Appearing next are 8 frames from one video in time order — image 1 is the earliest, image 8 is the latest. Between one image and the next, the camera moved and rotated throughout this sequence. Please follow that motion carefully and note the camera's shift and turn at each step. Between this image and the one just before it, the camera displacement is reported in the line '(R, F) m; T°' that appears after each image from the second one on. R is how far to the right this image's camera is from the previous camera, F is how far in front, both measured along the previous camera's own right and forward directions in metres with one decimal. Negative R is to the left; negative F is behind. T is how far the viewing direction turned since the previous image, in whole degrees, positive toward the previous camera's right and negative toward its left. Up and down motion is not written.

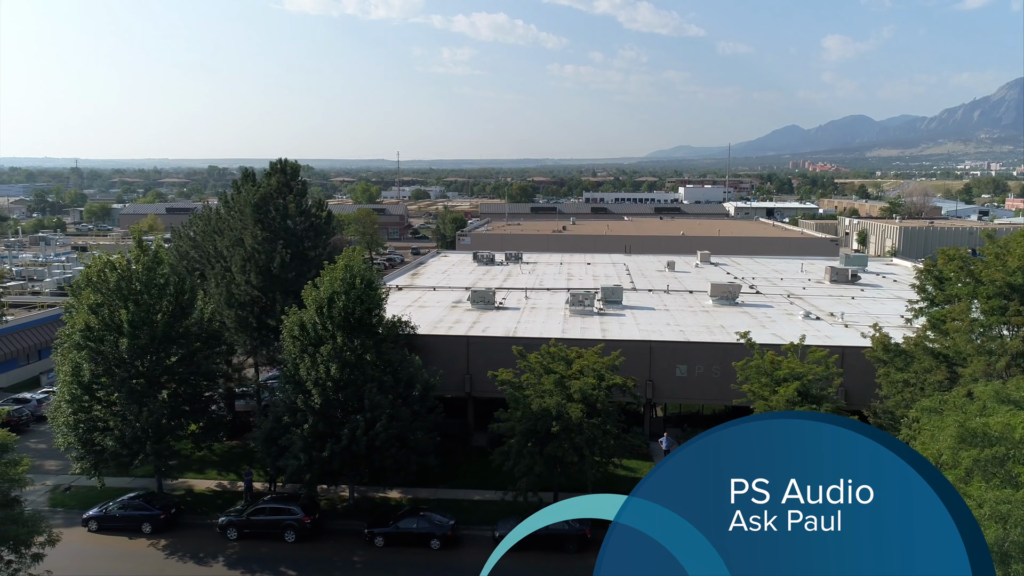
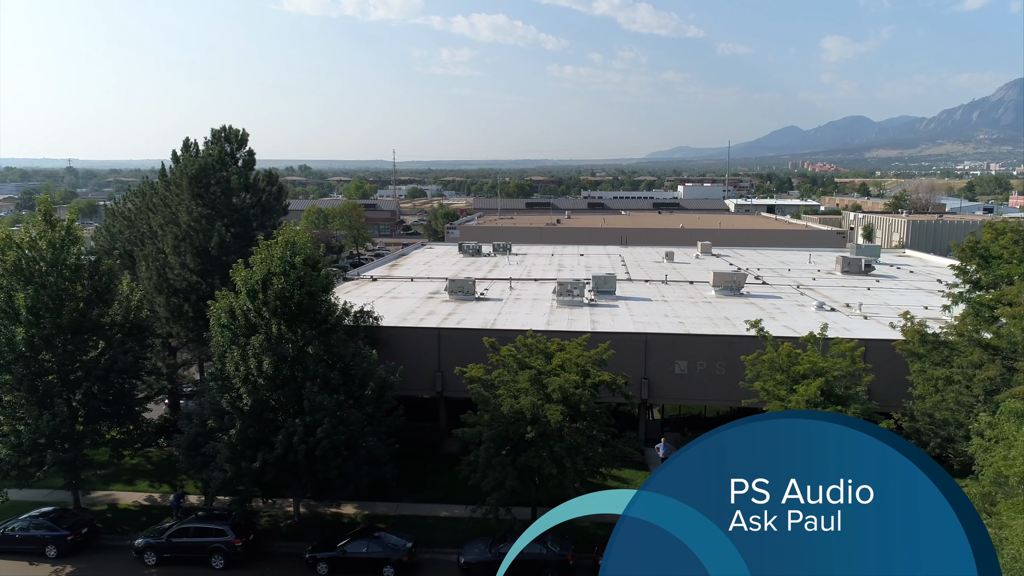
(+0.8, +3.5) m; 0°
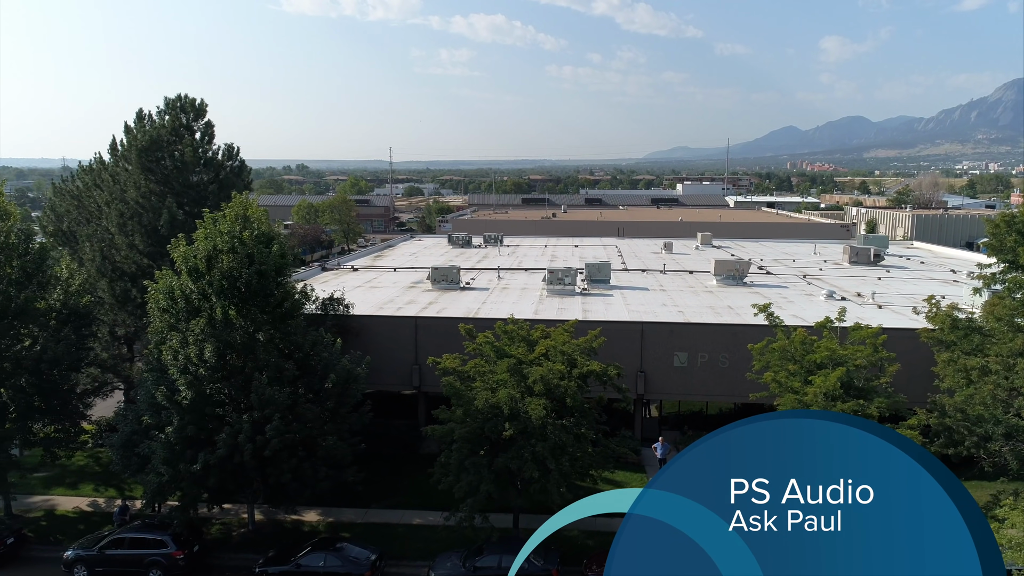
(+0.5, +2.2) m; 0°
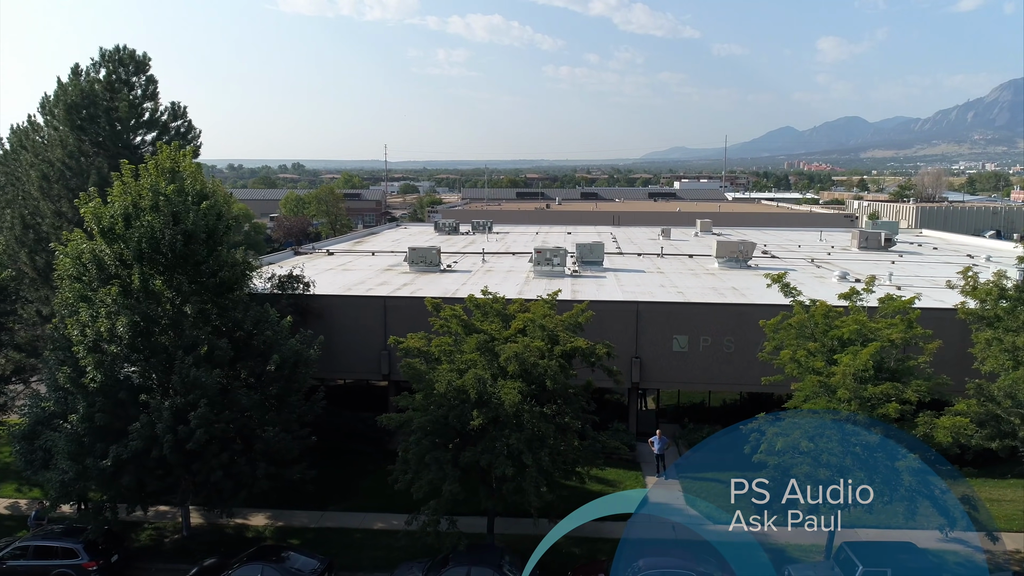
(+0.5, +2.5) m; 0°
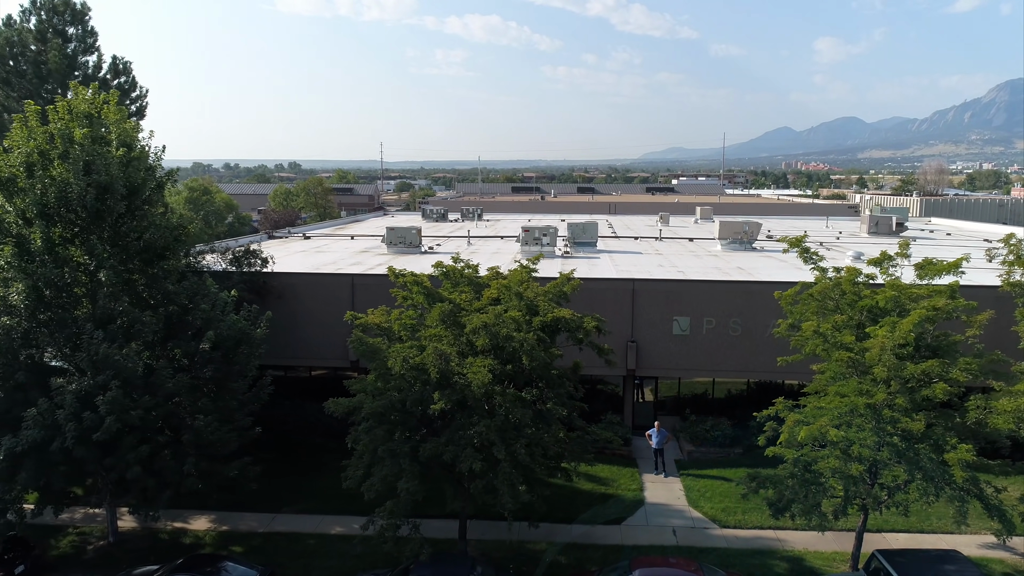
(+0.4, +2.2) m; 0°
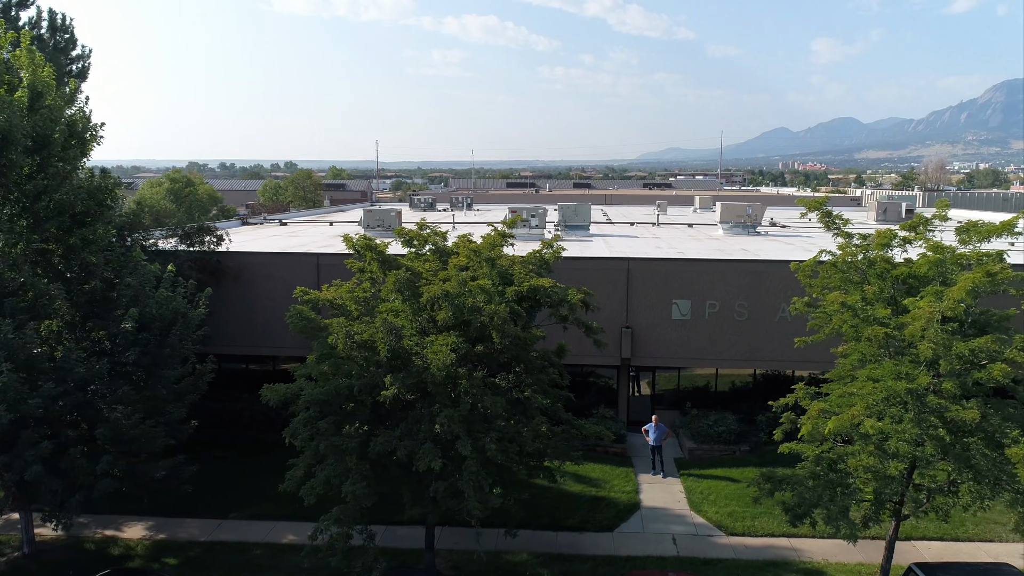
(+0.4, +1.8) m; 0°
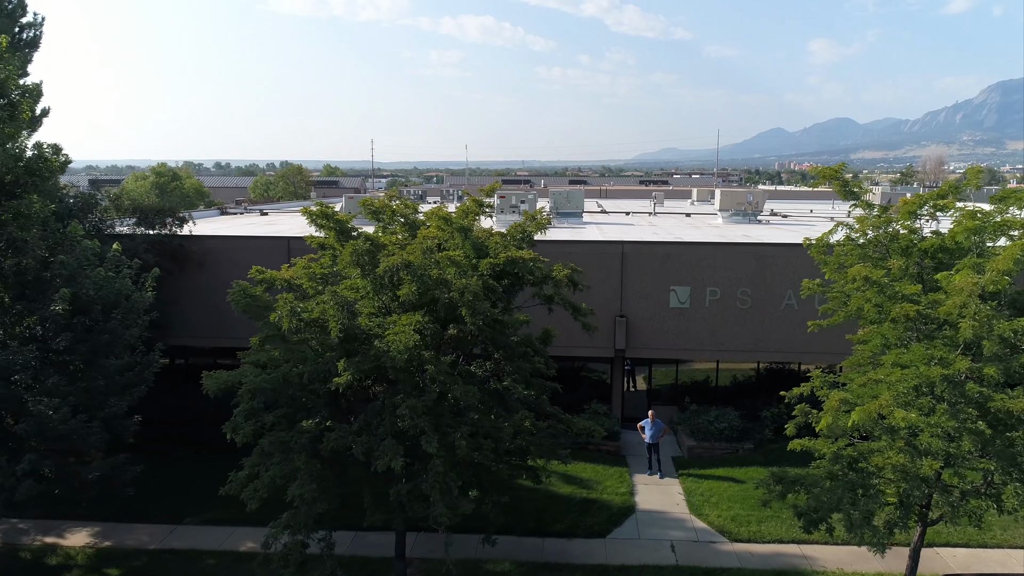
(+0.2, +1.2) m; 0°
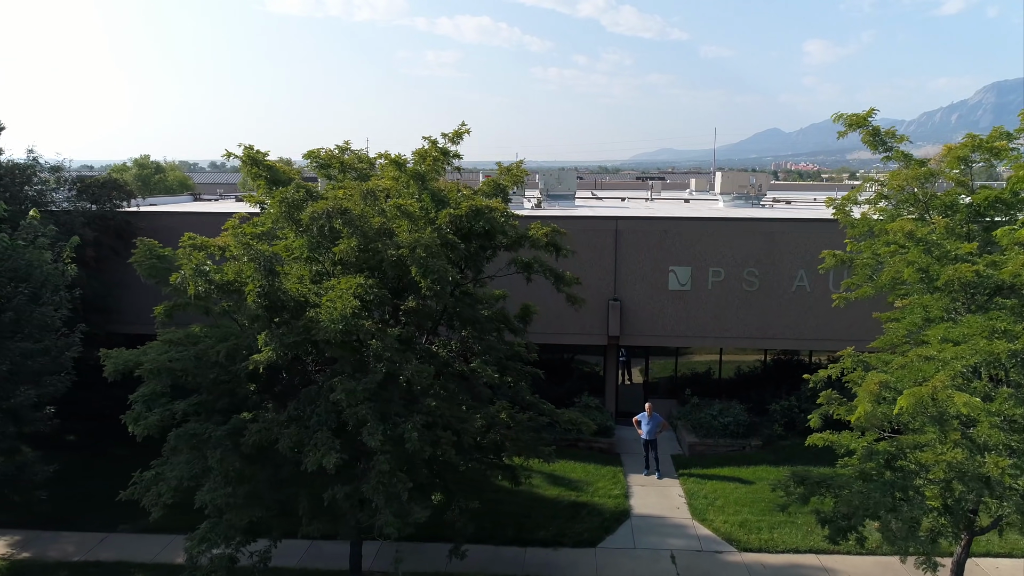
(+0.3, +1.5) m; 0°
